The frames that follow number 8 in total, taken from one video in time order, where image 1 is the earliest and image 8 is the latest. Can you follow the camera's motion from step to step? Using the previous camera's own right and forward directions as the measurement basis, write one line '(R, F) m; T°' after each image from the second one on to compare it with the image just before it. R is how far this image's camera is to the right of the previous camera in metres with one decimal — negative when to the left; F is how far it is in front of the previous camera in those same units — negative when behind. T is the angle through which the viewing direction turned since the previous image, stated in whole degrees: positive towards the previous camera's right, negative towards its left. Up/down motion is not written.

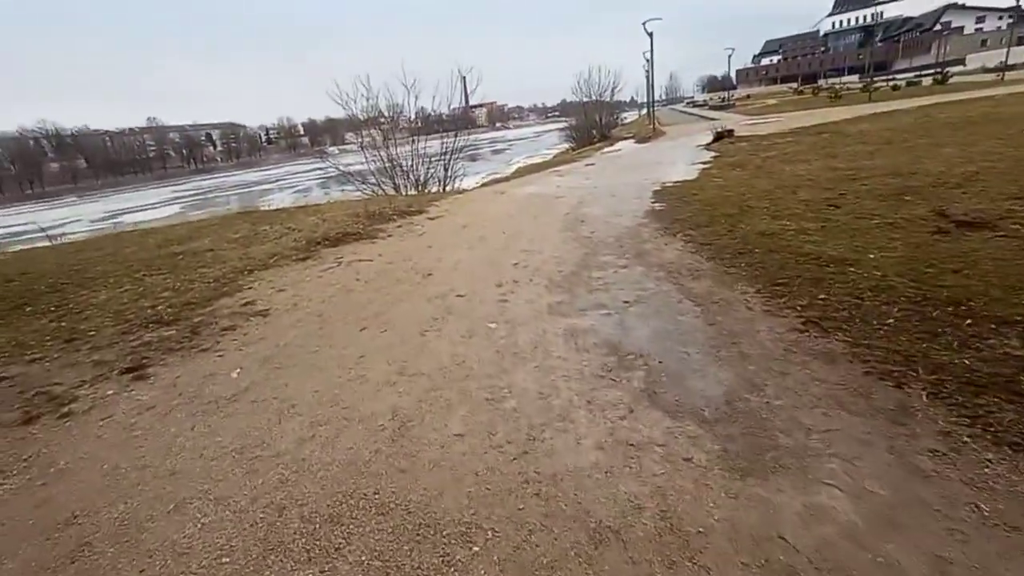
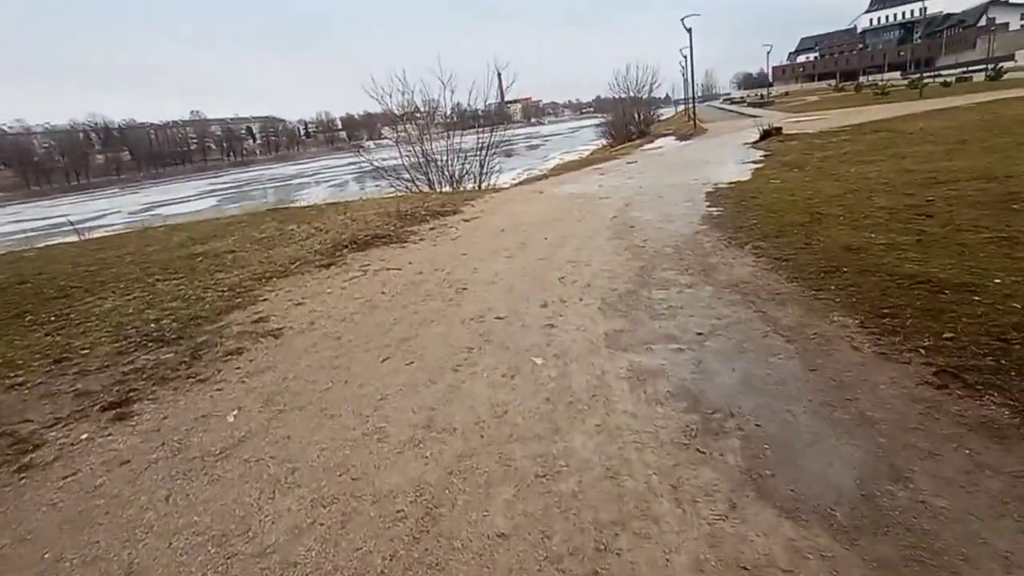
(-0.1, +0.8) m; -3°
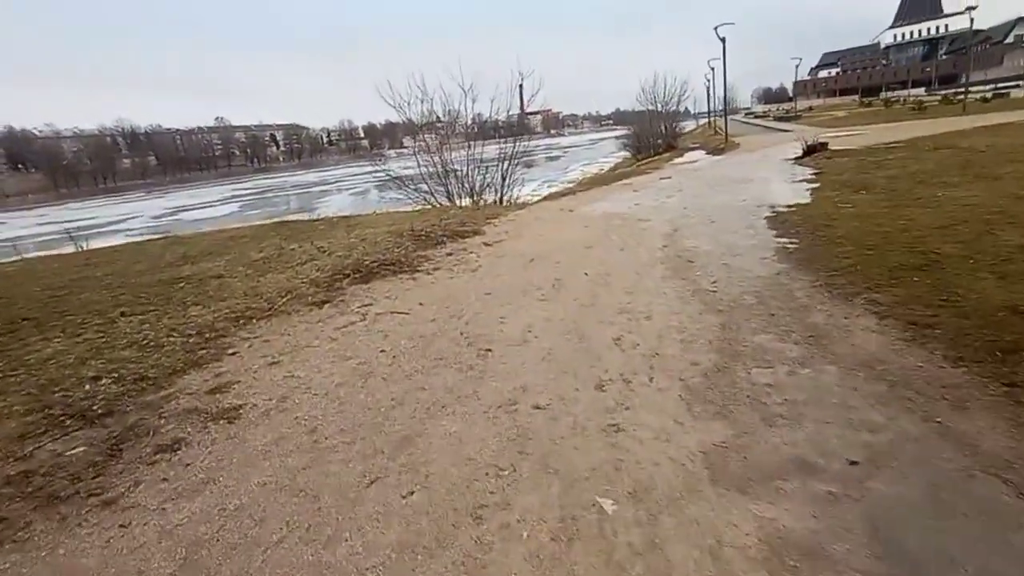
(-0.2, +1.4) m; -2°
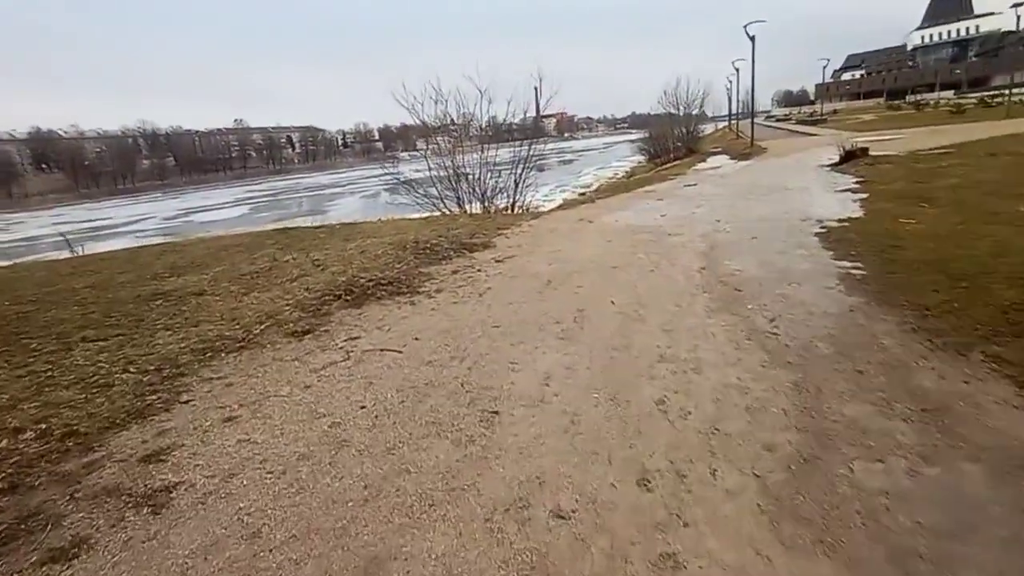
(0.0, +0.9) m; -1°
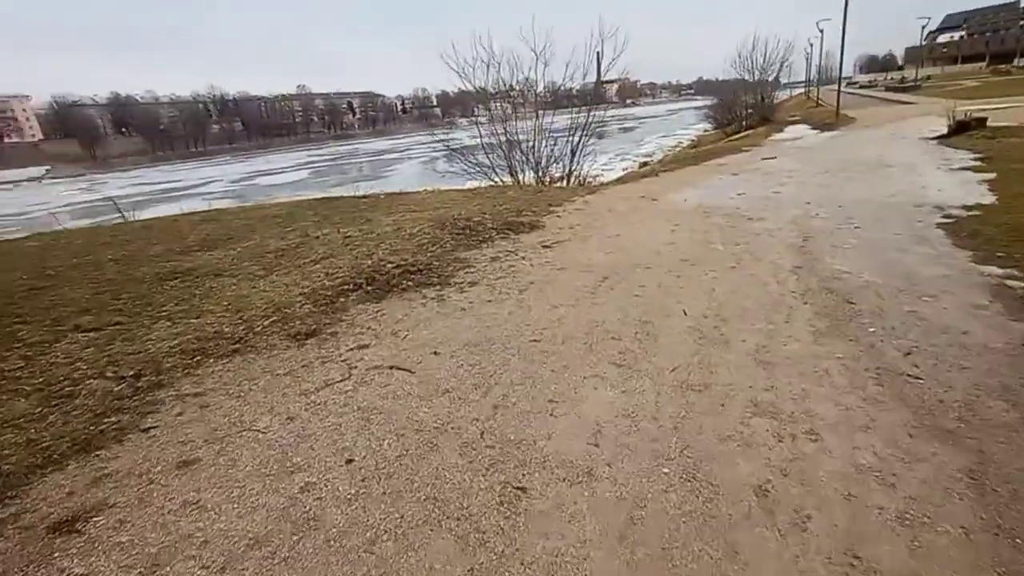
(+0.1, +1.0) m; -5°
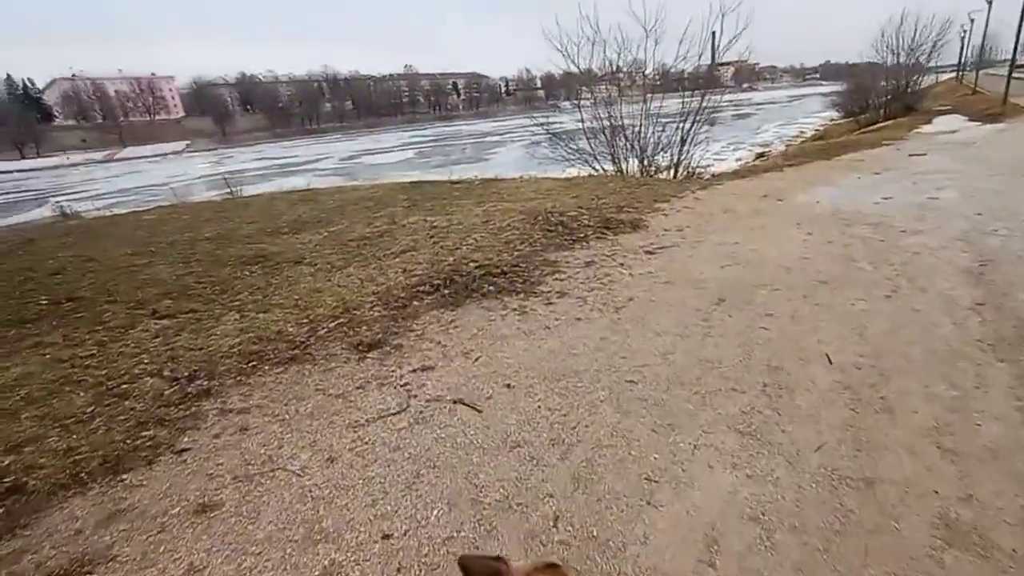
(0.0, +0.7) m; -9°
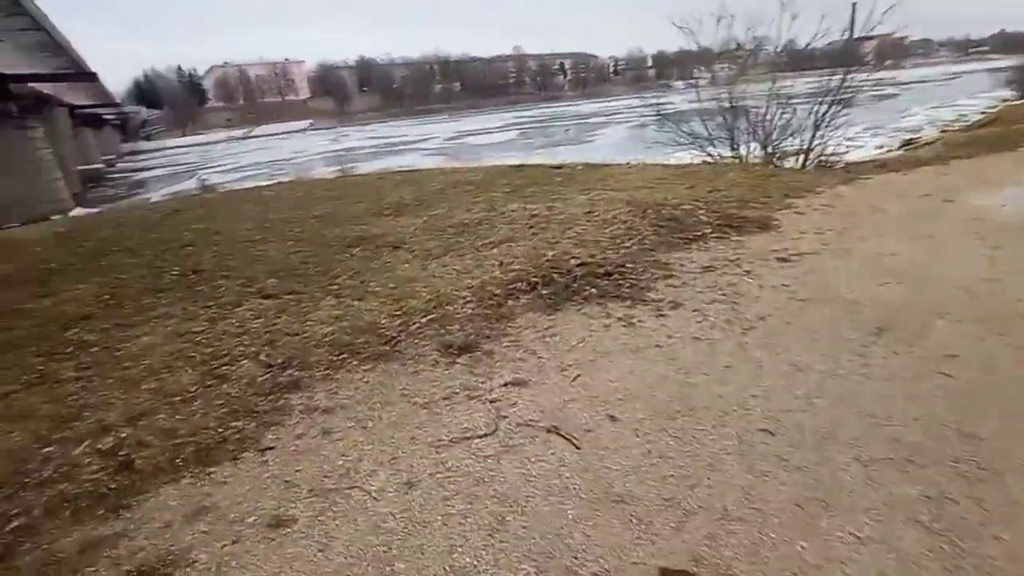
(-0.1, +0.4) m; -9°
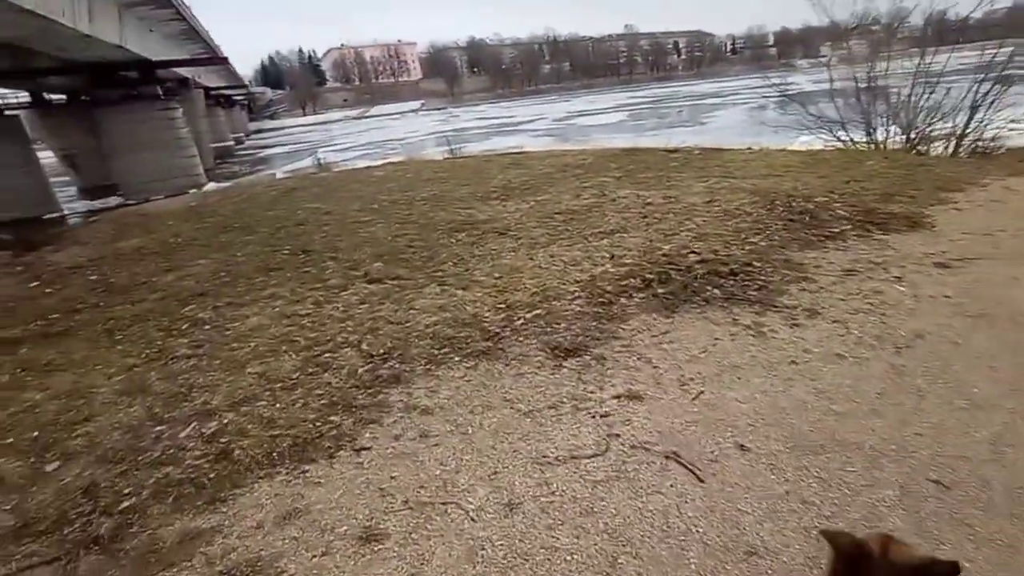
(-0.1, +0.3) m; -10°
